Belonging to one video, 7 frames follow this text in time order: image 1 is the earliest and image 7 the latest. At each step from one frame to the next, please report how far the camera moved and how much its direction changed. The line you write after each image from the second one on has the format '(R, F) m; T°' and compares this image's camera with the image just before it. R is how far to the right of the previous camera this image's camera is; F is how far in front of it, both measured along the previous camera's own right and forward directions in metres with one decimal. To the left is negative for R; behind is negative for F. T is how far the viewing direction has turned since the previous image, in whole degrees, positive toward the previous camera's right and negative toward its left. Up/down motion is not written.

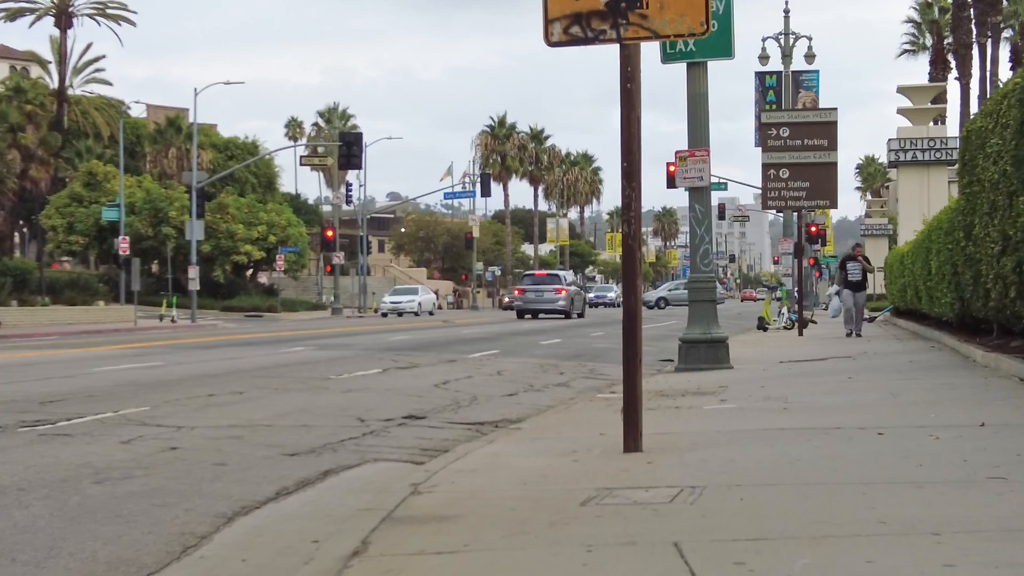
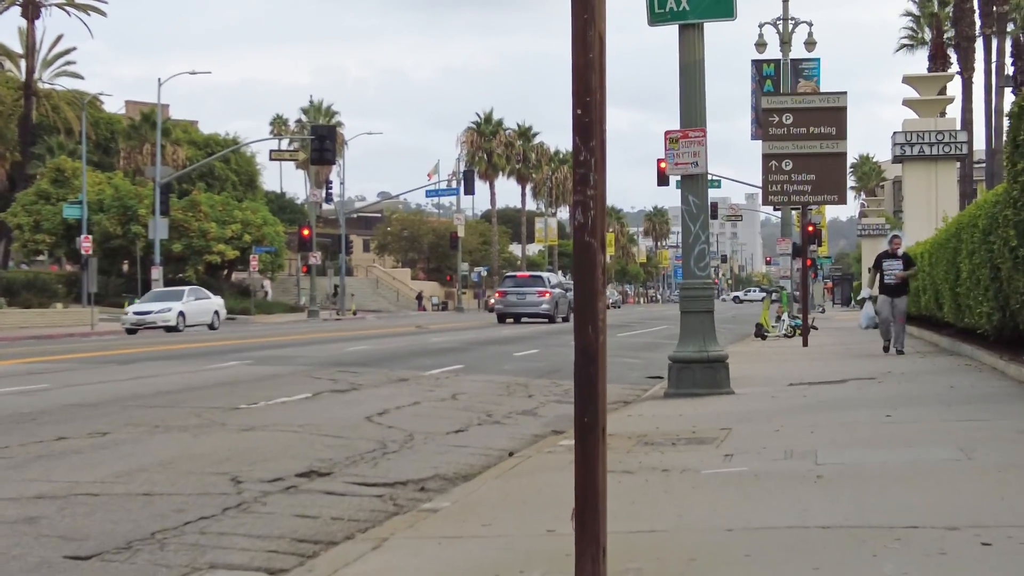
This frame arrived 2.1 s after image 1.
(+0.4, +2.8) m; 0°
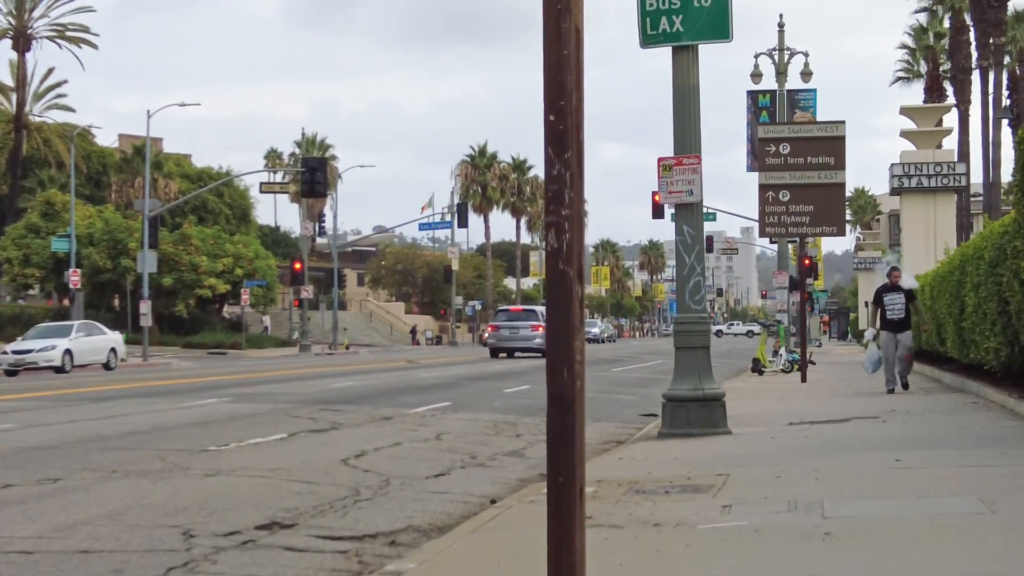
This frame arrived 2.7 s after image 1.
(+0.1, +0.6) m; 0°
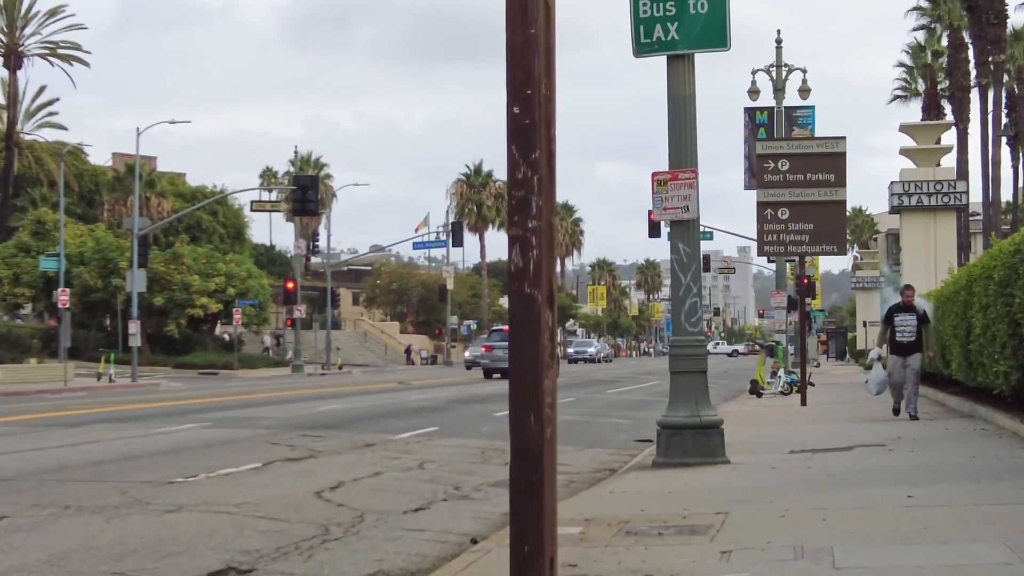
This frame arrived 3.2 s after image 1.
(+0.1, +0.6) m; 0°
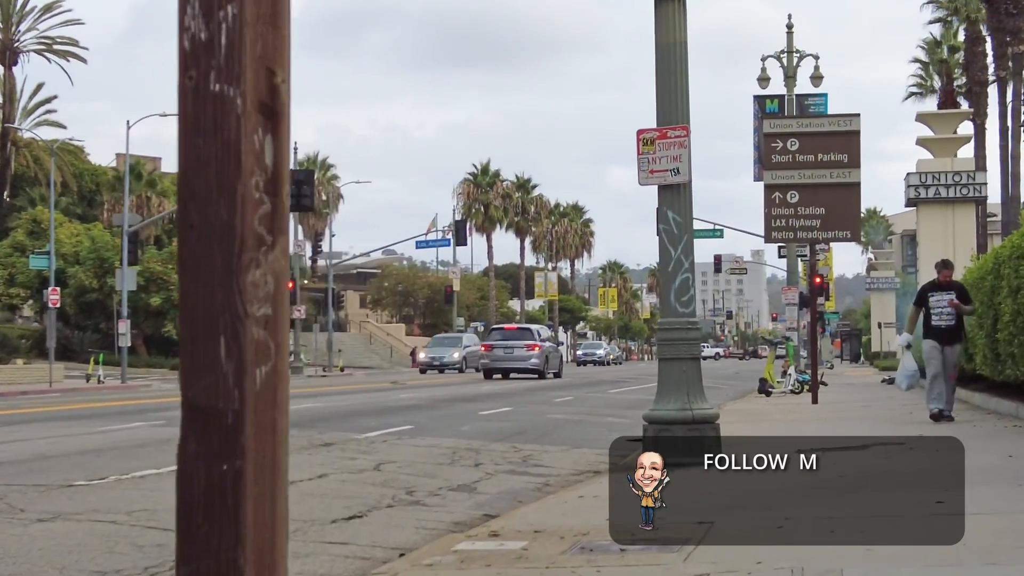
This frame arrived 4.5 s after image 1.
(+0.5, +1.6) m; -1°
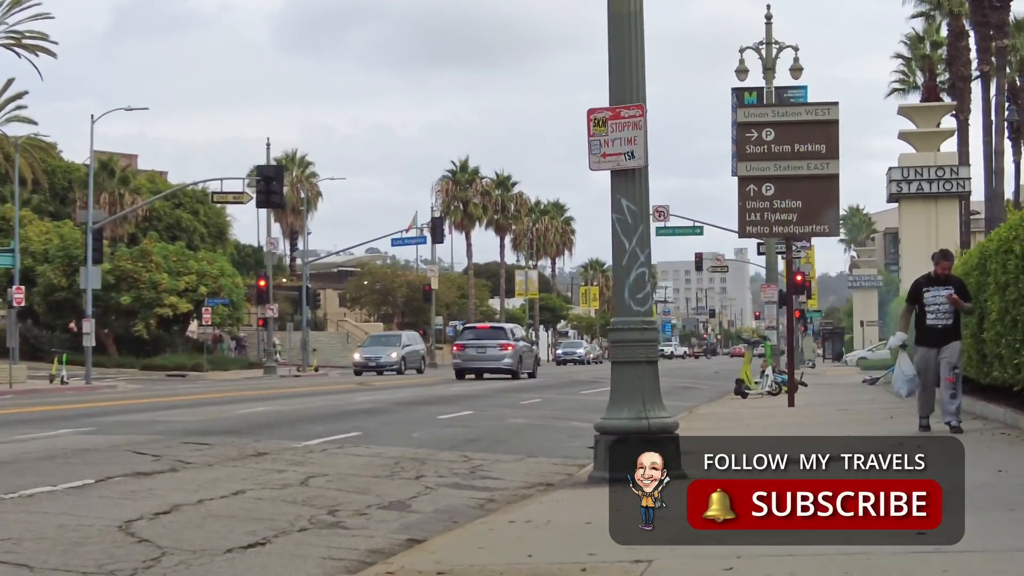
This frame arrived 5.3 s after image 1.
(+0.4, +1.0) m; +1°
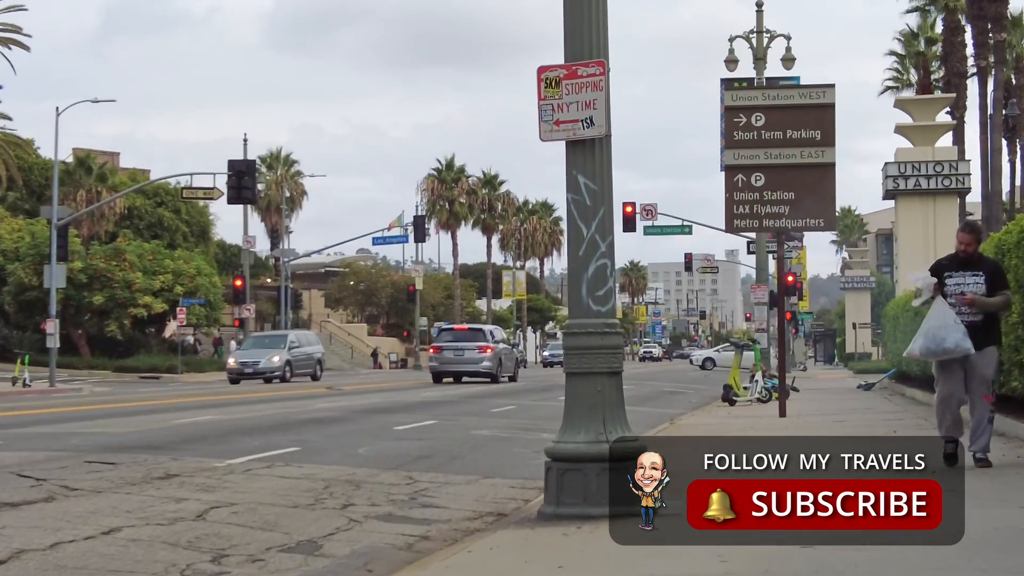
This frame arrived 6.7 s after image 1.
(+0.4, +1.7) m; 0°
